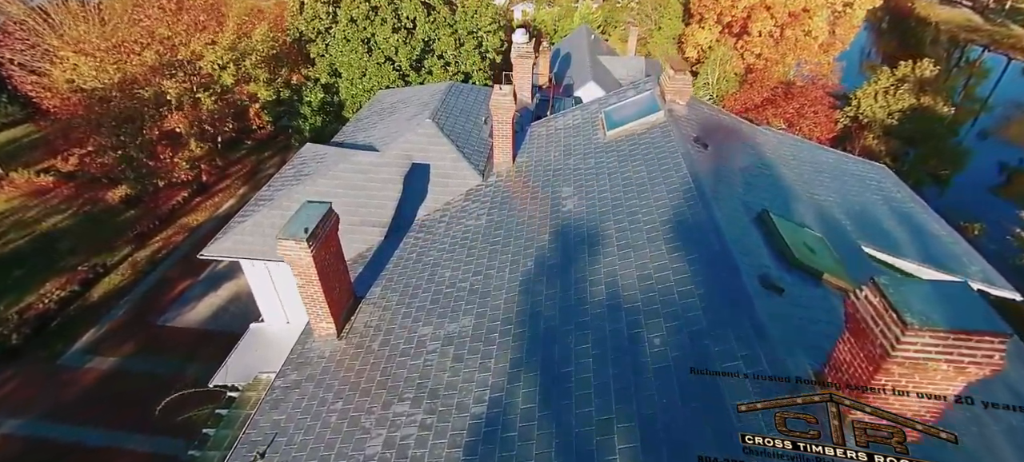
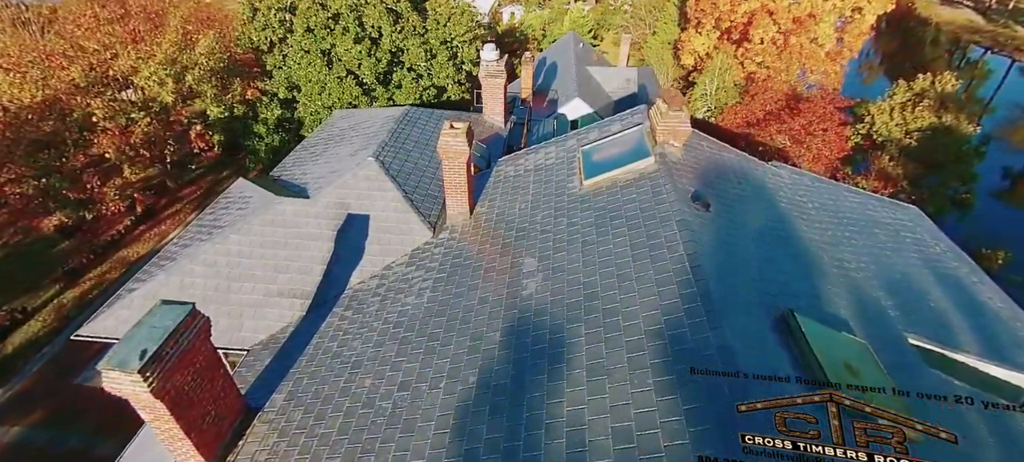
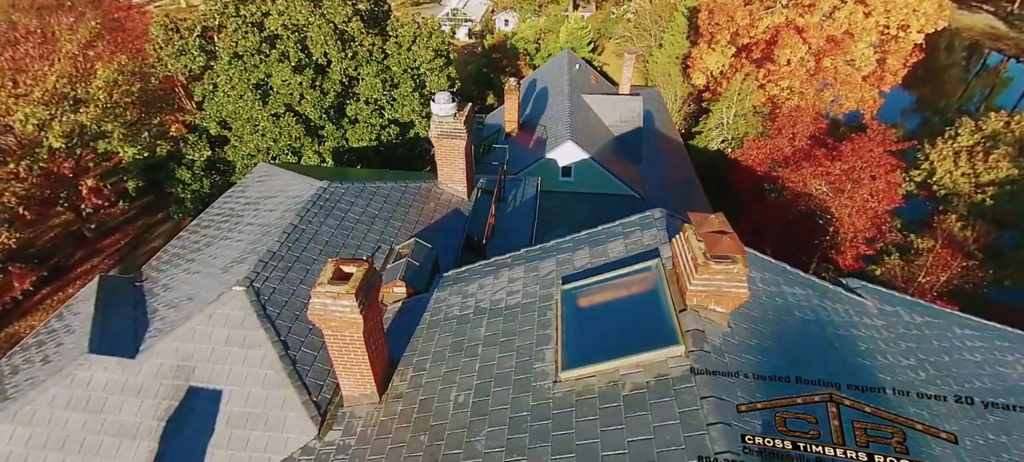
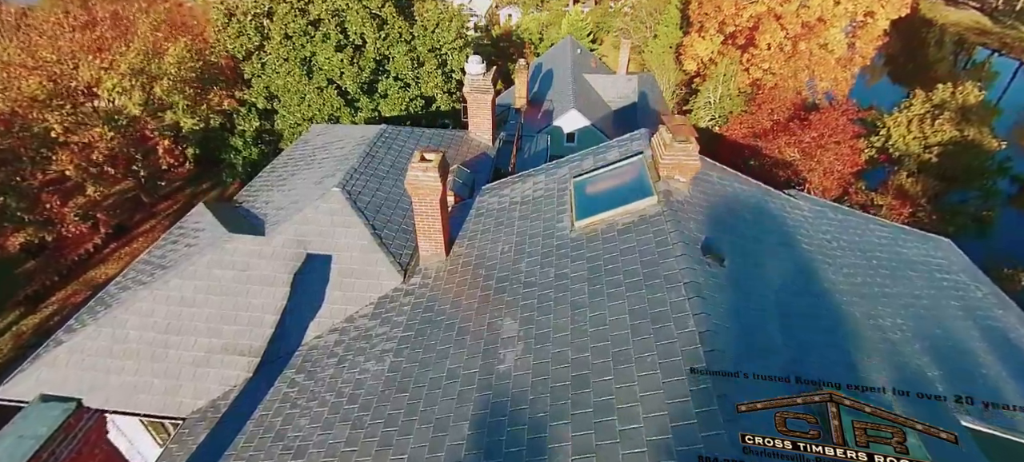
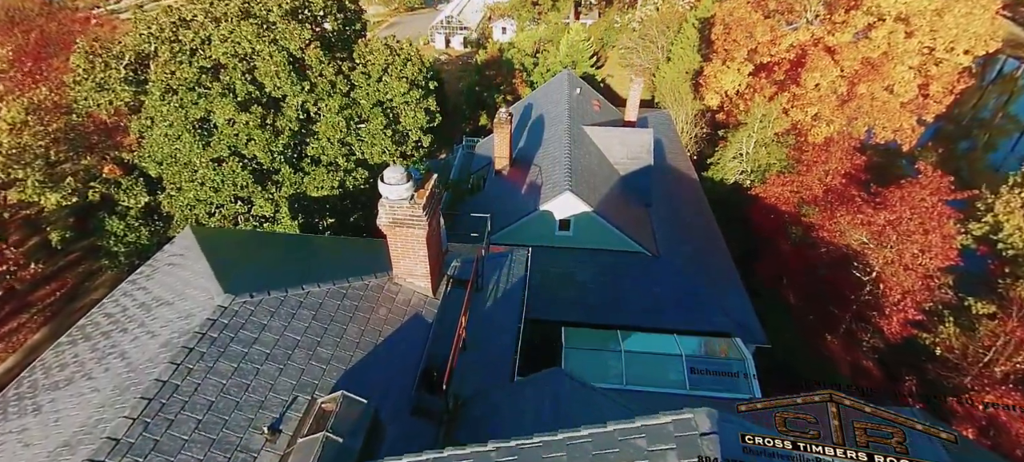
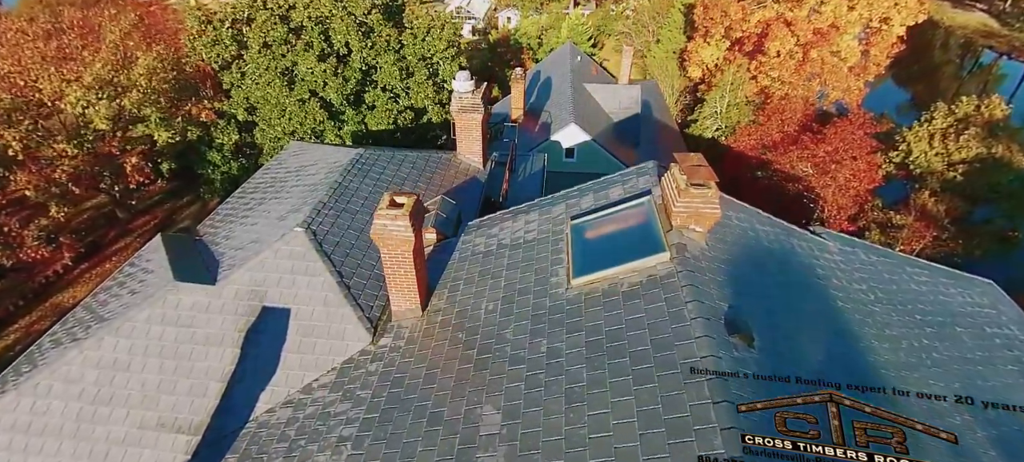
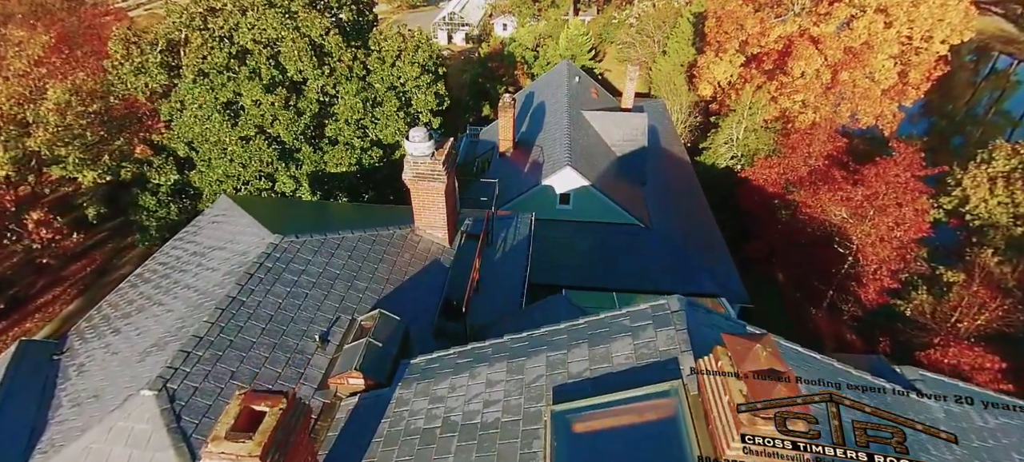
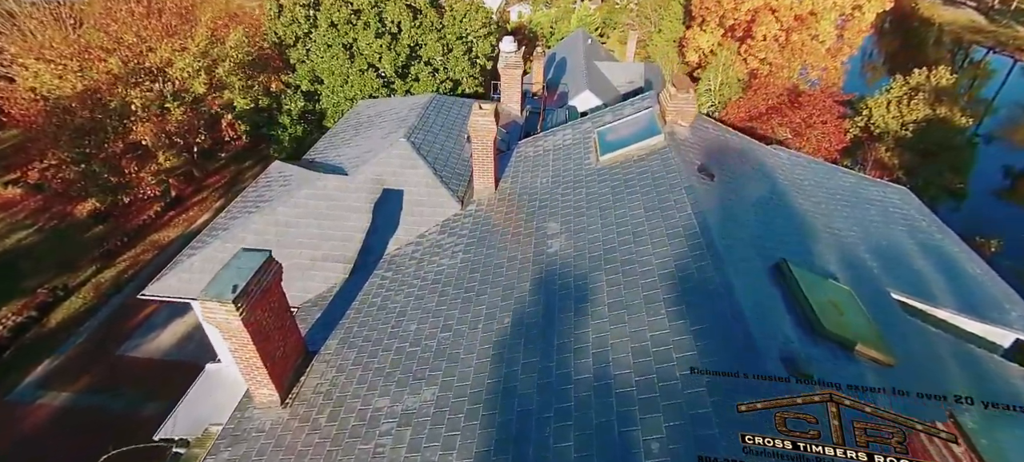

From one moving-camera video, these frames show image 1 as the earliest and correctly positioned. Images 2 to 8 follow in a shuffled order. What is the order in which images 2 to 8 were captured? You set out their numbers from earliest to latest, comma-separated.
8, 2, 4, 6, 3, 7, 5
